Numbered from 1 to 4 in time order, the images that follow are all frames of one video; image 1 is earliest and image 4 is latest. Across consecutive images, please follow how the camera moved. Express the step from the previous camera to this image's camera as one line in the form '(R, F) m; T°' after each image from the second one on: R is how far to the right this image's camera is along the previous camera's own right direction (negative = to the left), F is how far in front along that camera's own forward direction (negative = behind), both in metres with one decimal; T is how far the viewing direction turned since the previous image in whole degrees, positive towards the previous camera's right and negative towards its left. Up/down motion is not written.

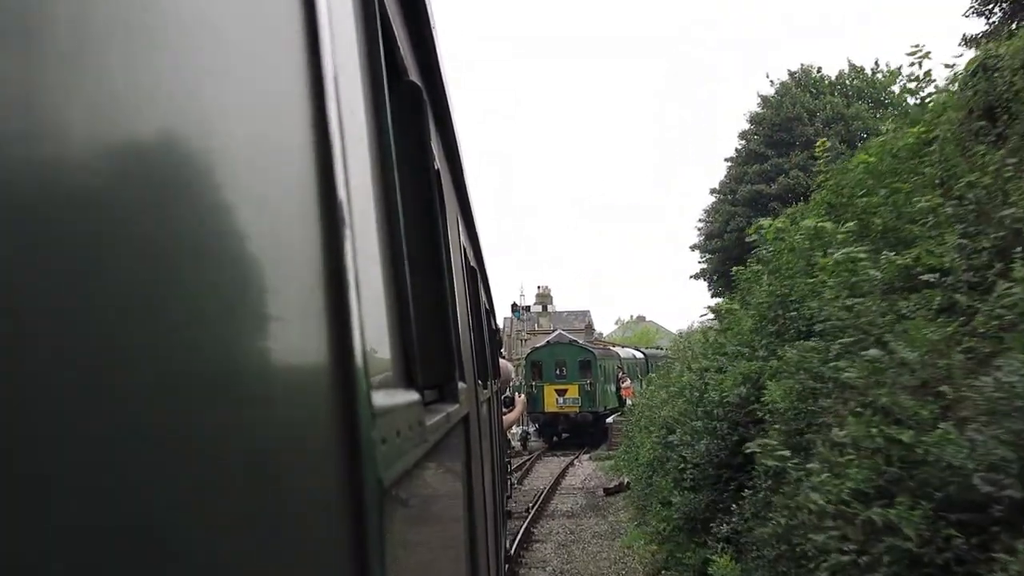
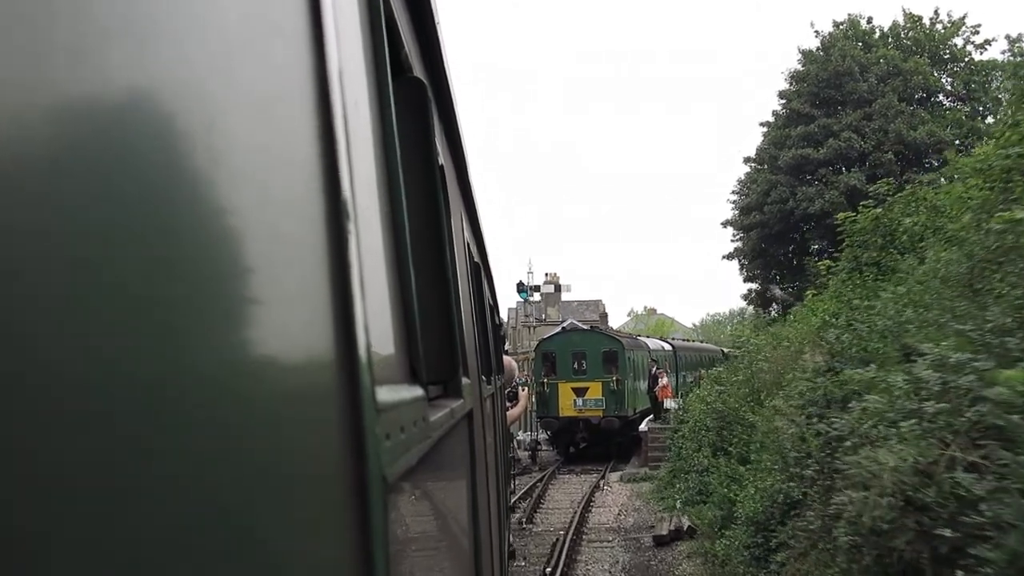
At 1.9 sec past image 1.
(0.0, +1.4) m; 0°
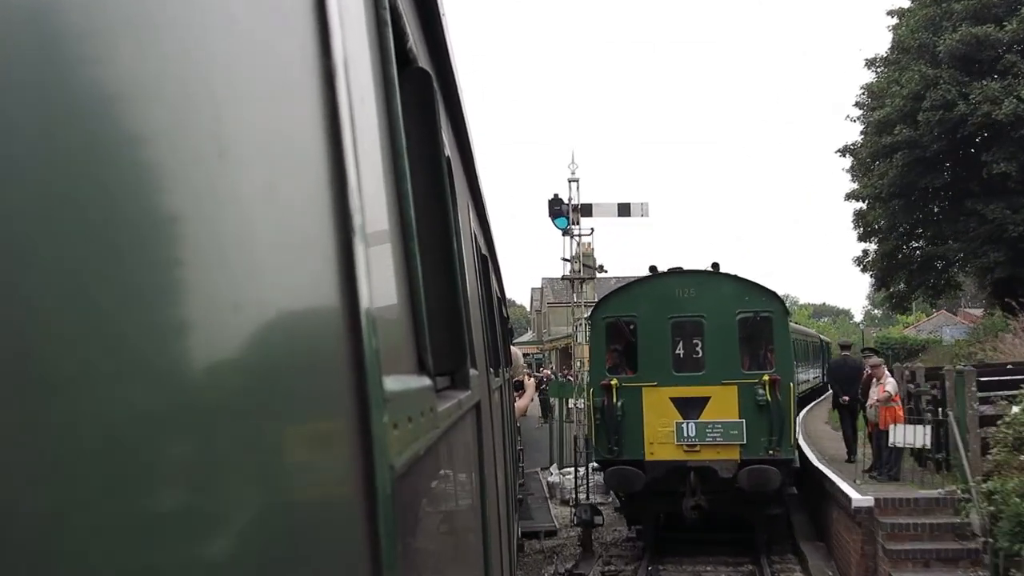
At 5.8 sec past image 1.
(0.0, +2.8) m; -1°
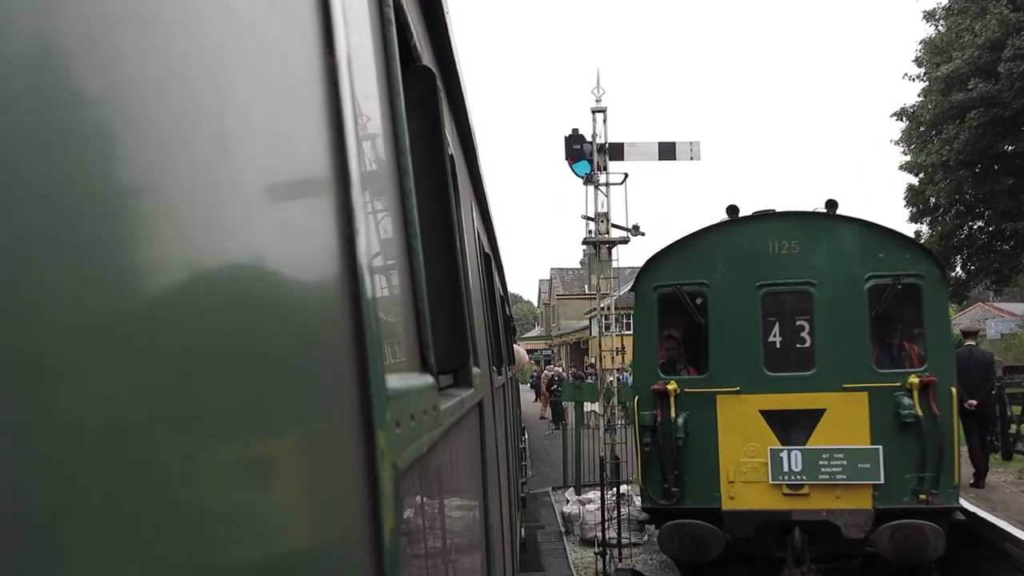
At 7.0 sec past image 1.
(0.0, +0.9) m; 0°
